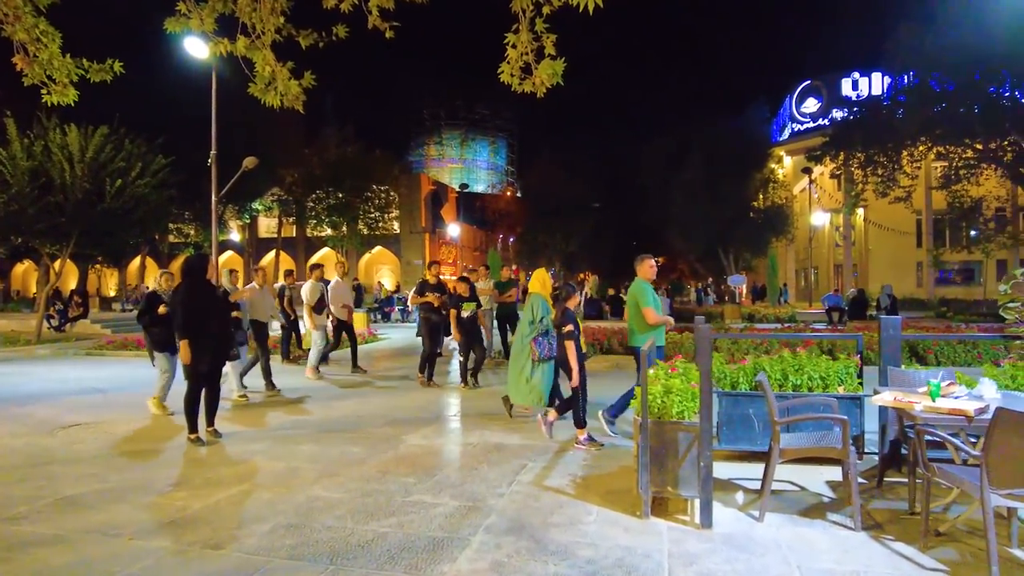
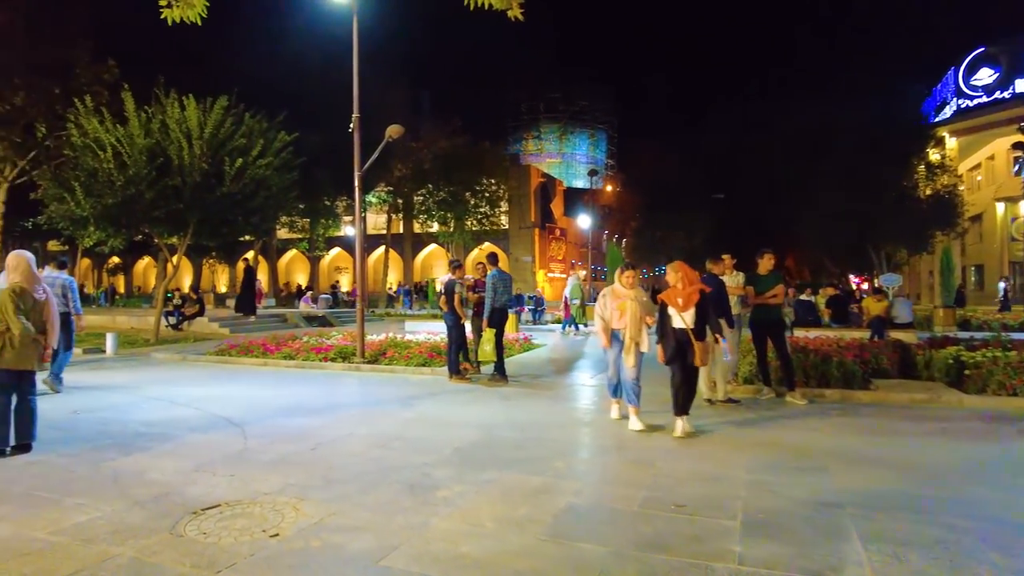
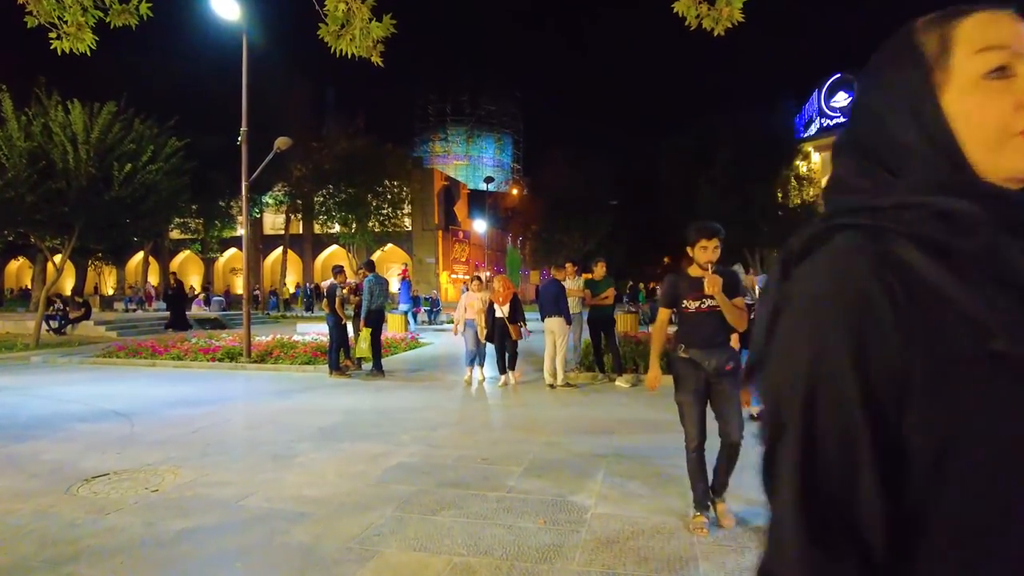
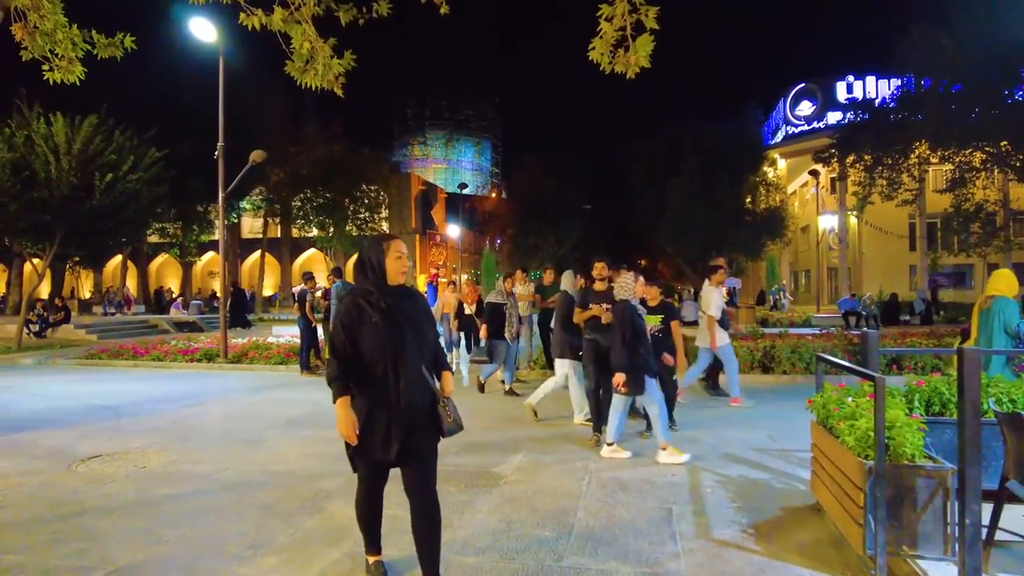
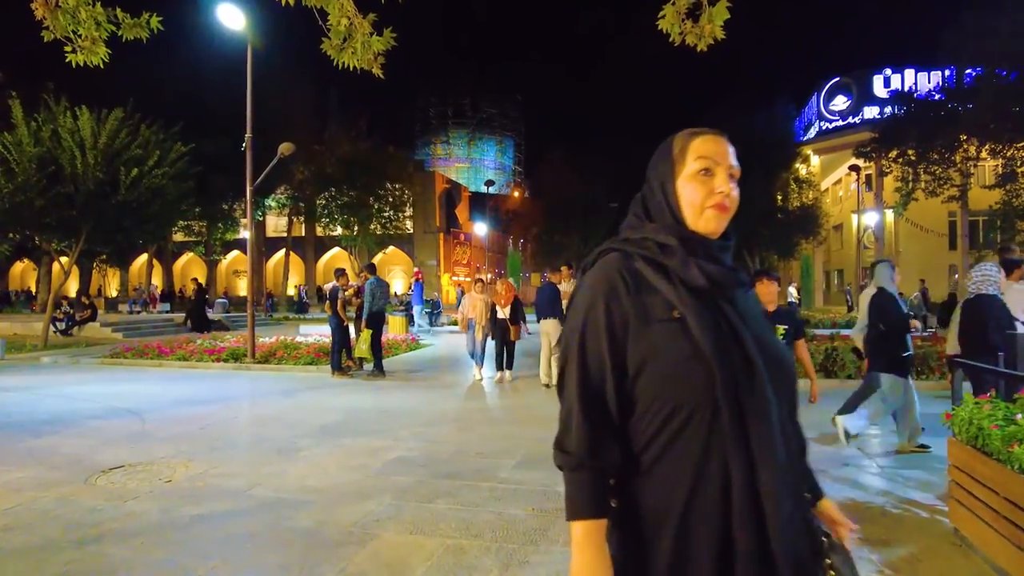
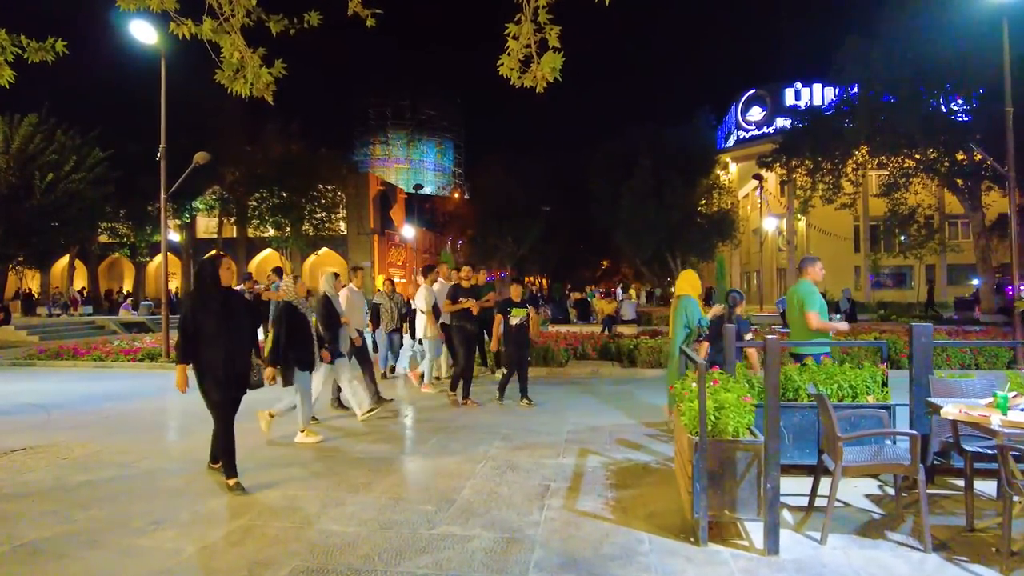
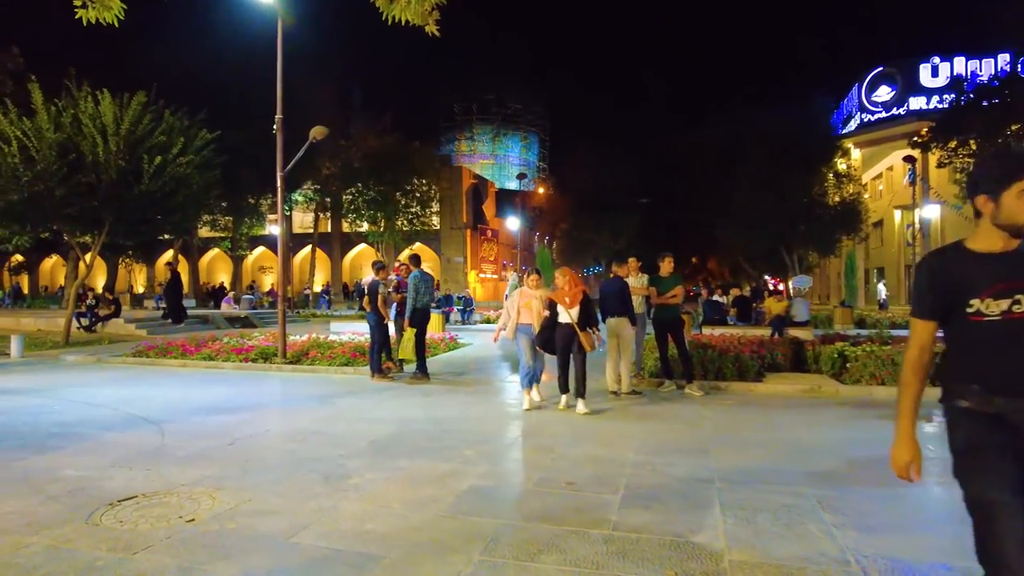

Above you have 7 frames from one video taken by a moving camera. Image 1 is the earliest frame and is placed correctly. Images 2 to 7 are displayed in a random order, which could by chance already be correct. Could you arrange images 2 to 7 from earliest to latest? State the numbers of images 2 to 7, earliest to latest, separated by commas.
6, 4, 5, 3, 7, 2
